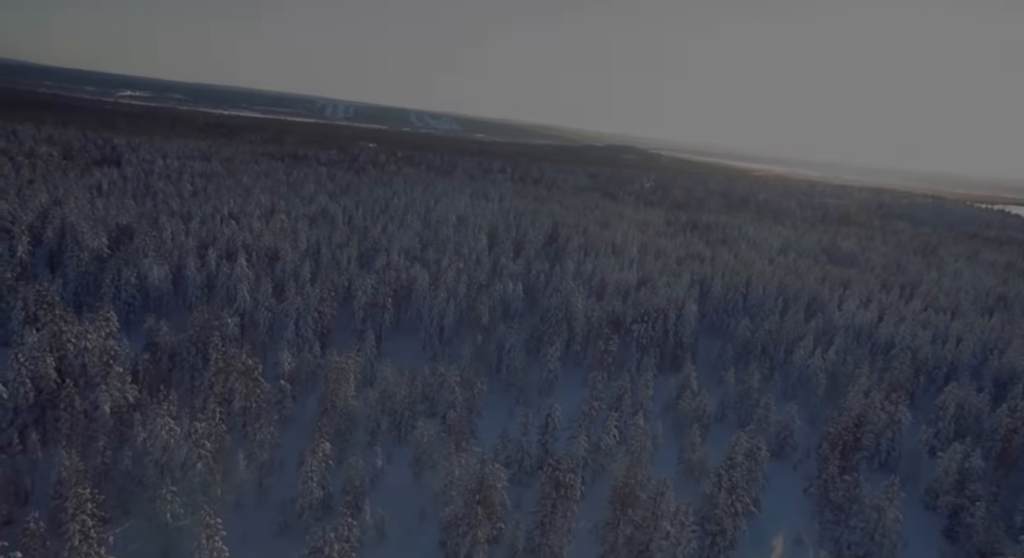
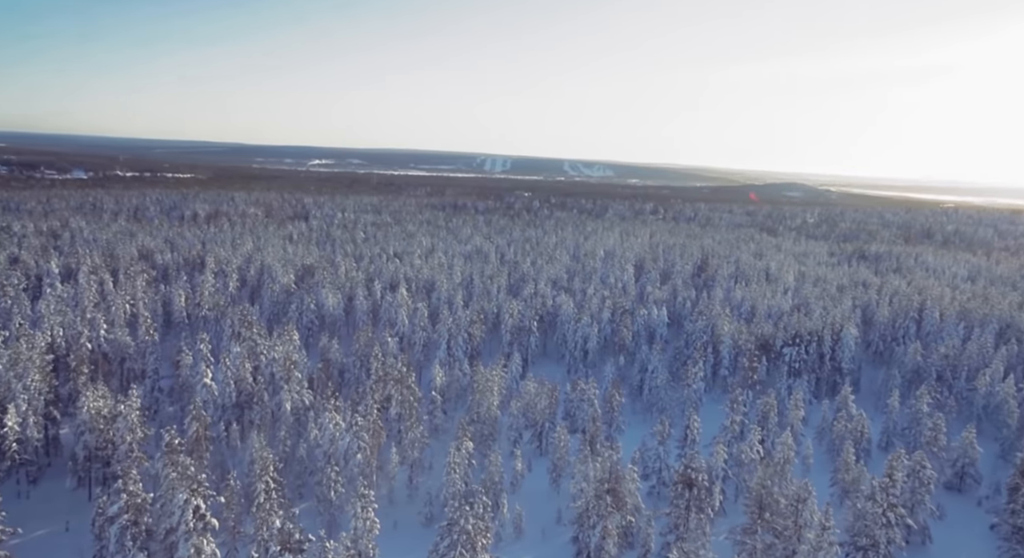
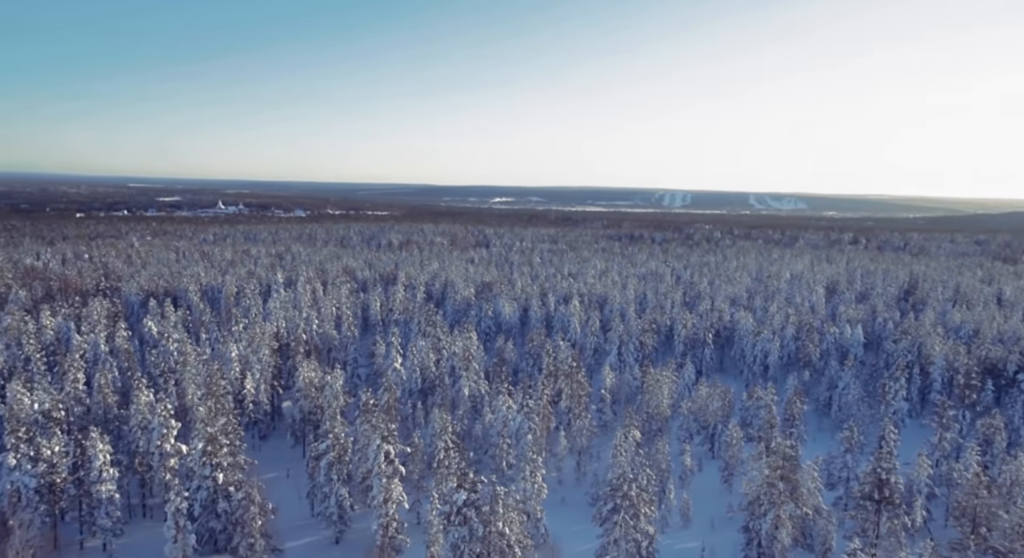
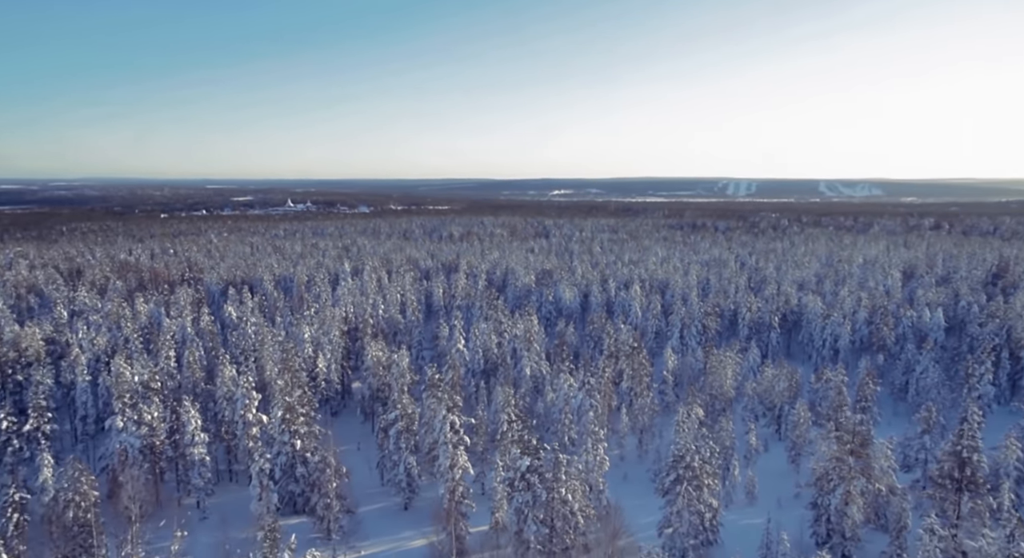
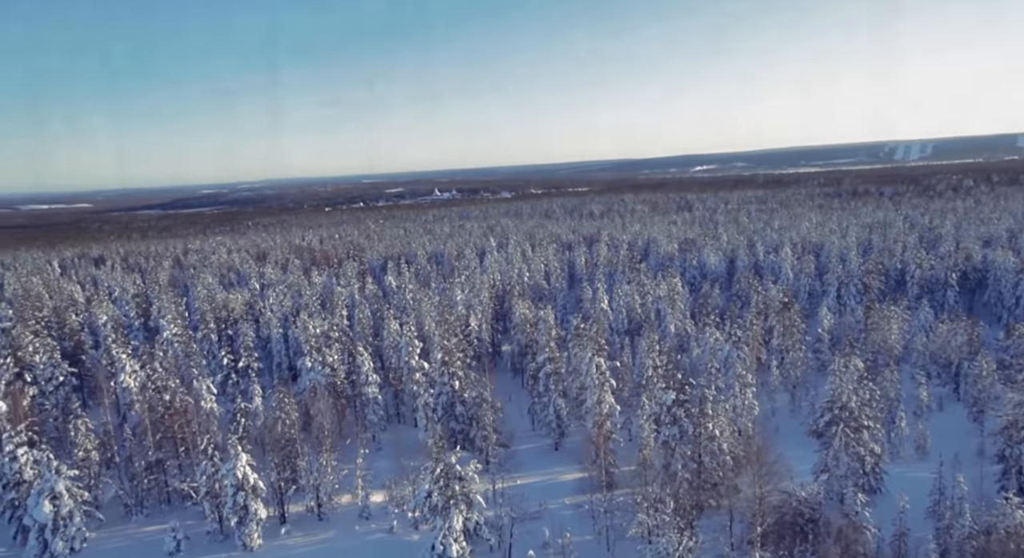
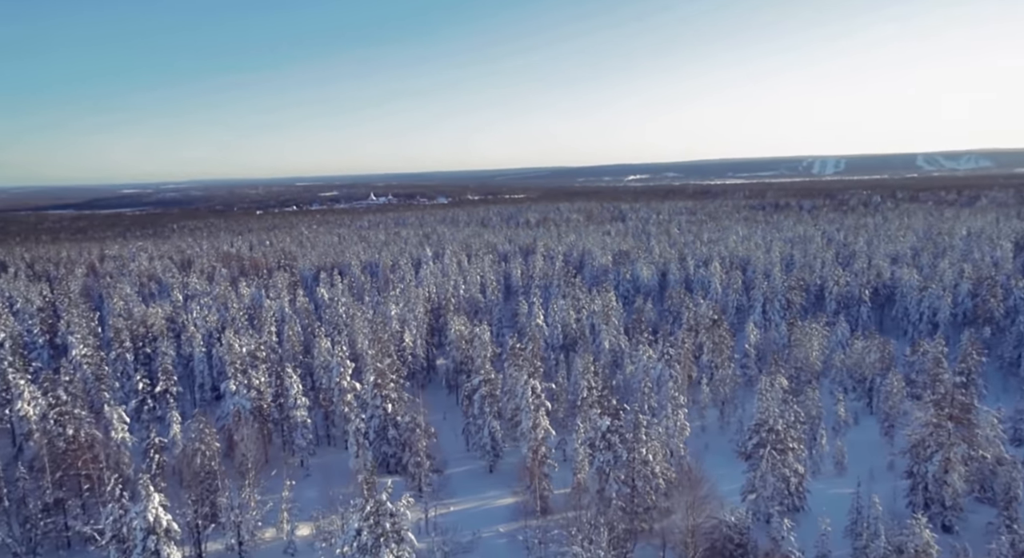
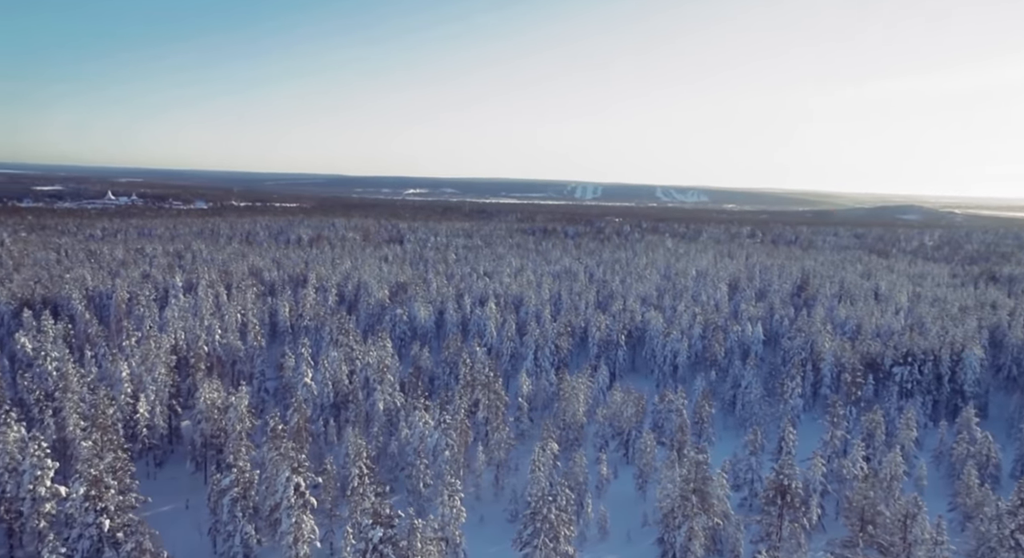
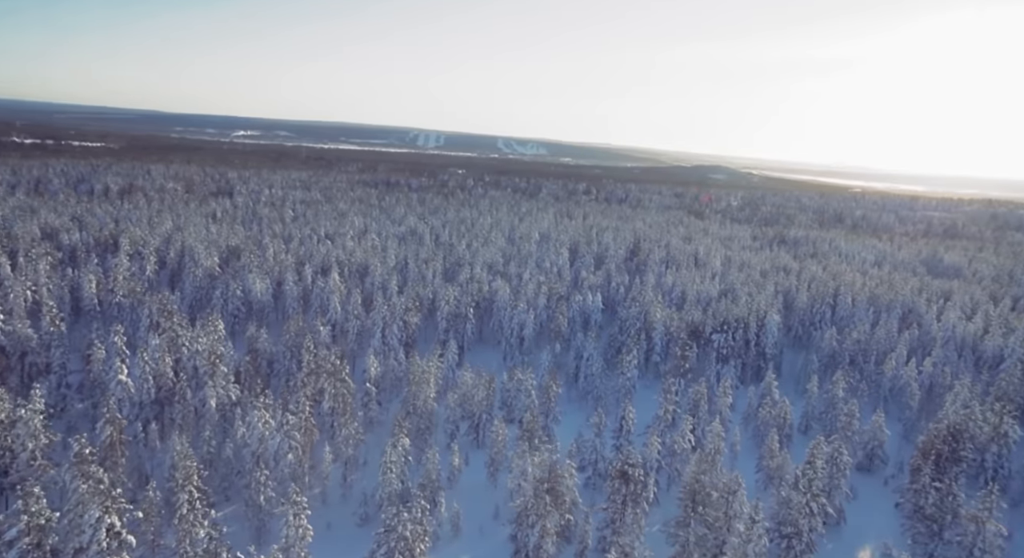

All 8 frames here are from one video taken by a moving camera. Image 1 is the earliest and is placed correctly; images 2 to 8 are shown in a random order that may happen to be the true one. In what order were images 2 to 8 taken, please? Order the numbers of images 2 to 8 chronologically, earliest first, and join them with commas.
8, 2, 7, 3, 4, 6, 5
